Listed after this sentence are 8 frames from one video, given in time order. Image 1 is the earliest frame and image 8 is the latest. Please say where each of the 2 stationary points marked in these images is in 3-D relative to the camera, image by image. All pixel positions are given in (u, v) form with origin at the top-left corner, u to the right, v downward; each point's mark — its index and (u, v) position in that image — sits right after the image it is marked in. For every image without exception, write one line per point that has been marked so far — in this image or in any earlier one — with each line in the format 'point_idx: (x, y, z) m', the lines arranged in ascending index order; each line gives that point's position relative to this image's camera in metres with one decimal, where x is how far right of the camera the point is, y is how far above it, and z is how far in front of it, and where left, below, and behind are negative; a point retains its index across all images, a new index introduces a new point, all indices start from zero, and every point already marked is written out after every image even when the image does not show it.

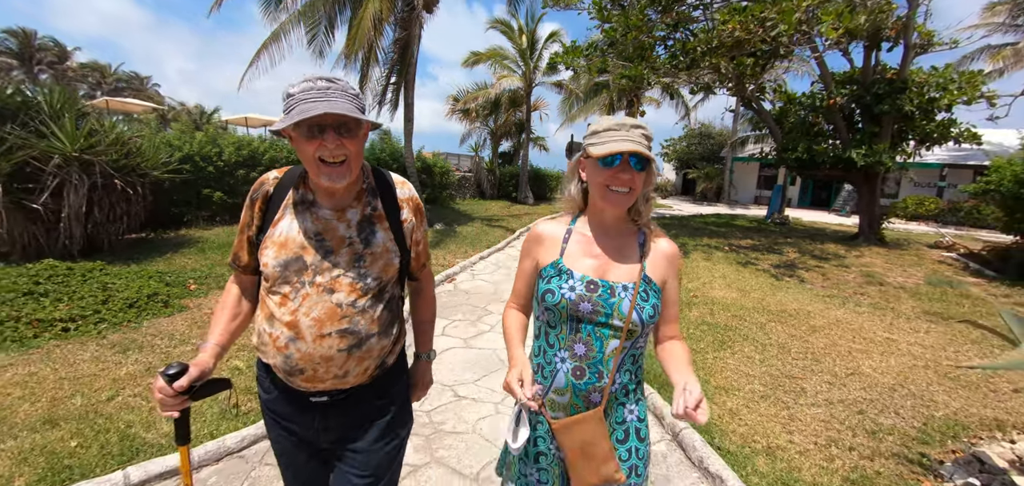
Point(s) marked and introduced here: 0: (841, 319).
0: (+4.1, -0.9, +4.9) m
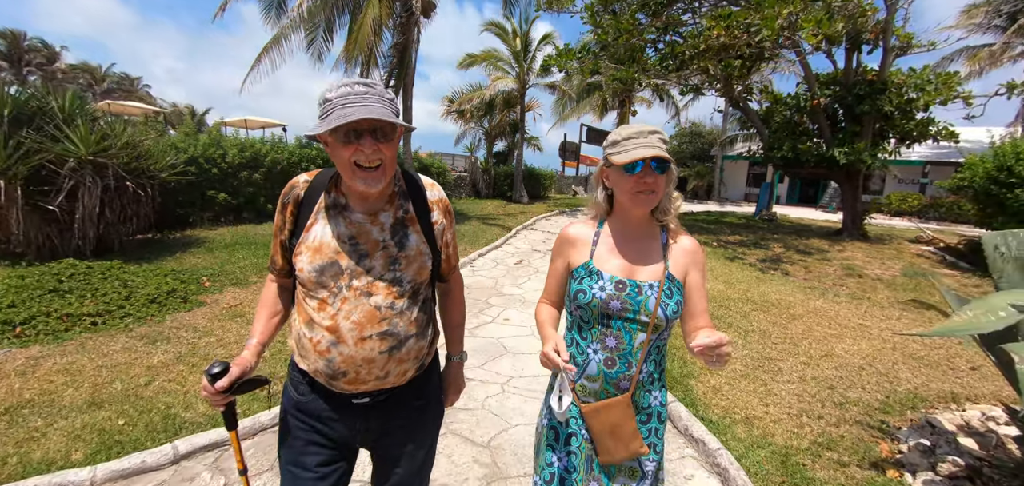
0: (+4.1, -0.9, +5.3) m
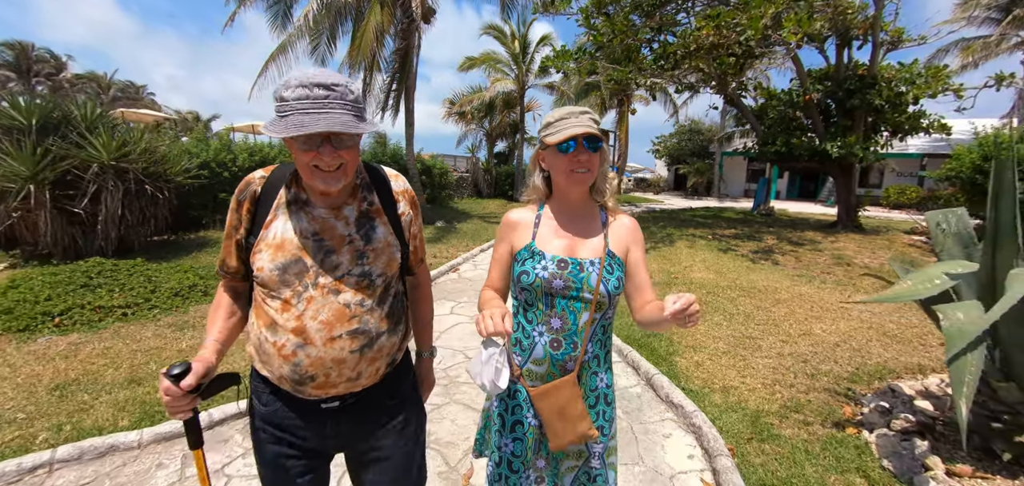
0: (+4.1, -0.7, +5.6) m
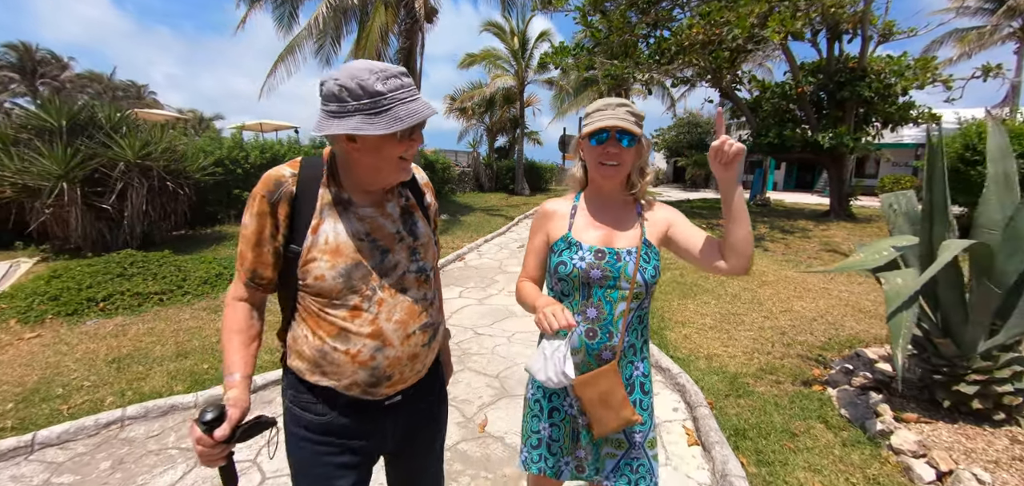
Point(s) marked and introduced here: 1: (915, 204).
0: (+4.1, -0.5, +5.9) m
1: (+2.9, +0.3, +2.9) m
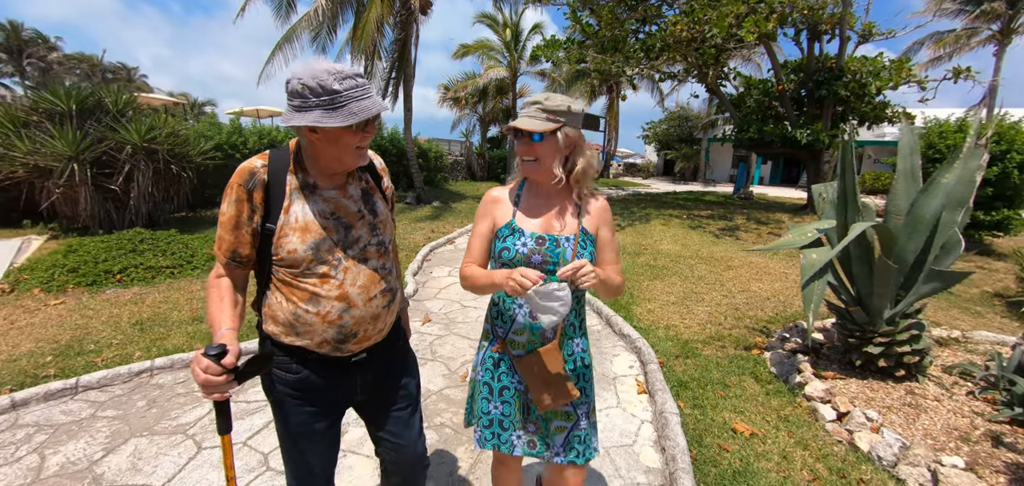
0: (+3.9, -0.3, +6.4) m
1: (+2.8, +0.4, +3.3) m
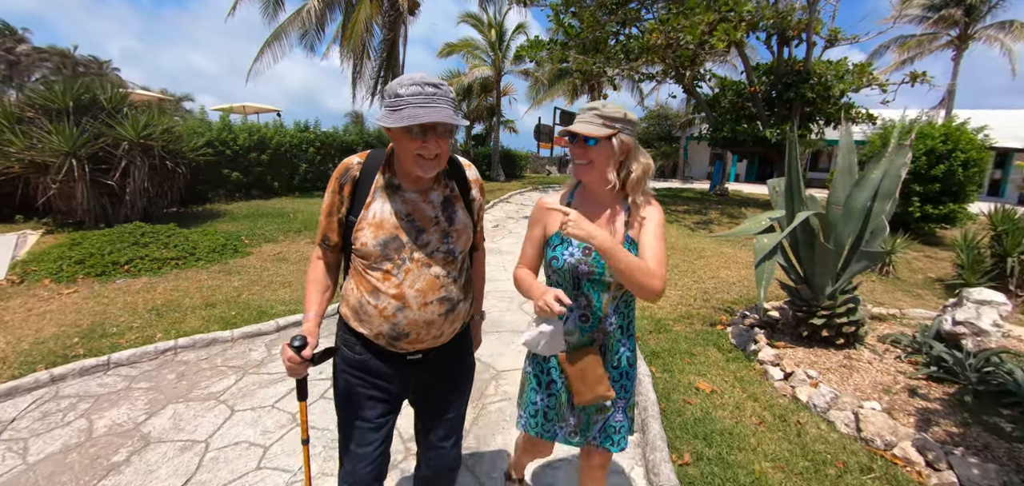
0: (+3.7, -0.1, +7.0) m
1: (+2.7, +0.5, +3.8) m
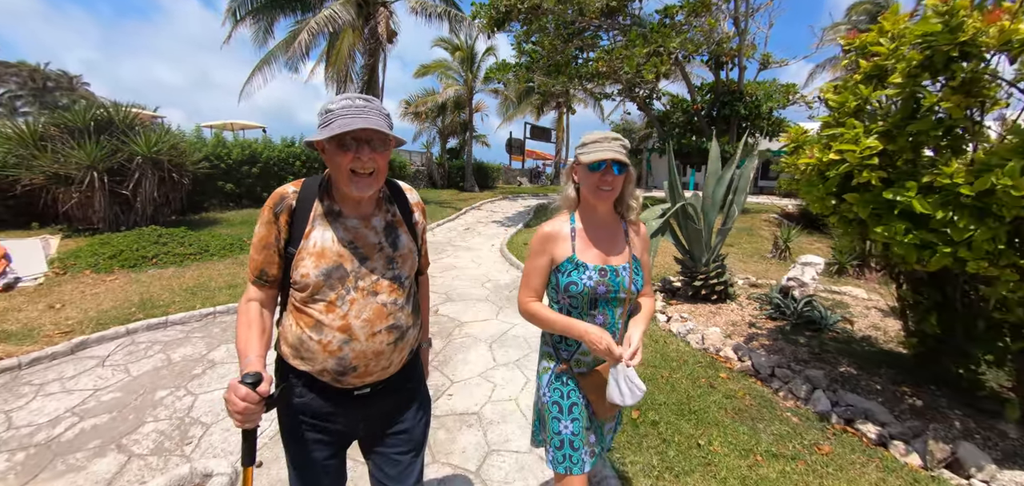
0: (+3.1, 0.0, +8.4) m
1: (+2.2, +0.8, +5.2) m
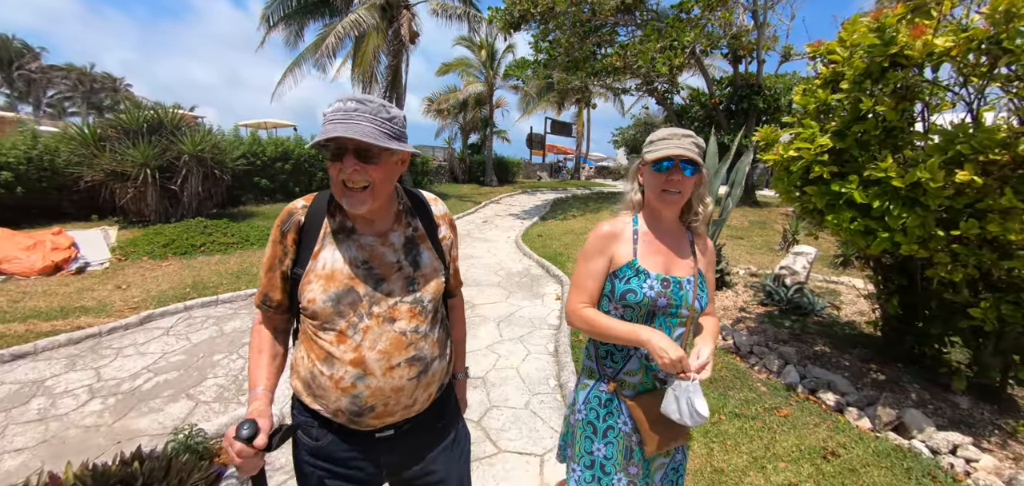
0: (+3.3, +0.2, +8.7) m
1: (+2.3, +0.9, +5.5) m
